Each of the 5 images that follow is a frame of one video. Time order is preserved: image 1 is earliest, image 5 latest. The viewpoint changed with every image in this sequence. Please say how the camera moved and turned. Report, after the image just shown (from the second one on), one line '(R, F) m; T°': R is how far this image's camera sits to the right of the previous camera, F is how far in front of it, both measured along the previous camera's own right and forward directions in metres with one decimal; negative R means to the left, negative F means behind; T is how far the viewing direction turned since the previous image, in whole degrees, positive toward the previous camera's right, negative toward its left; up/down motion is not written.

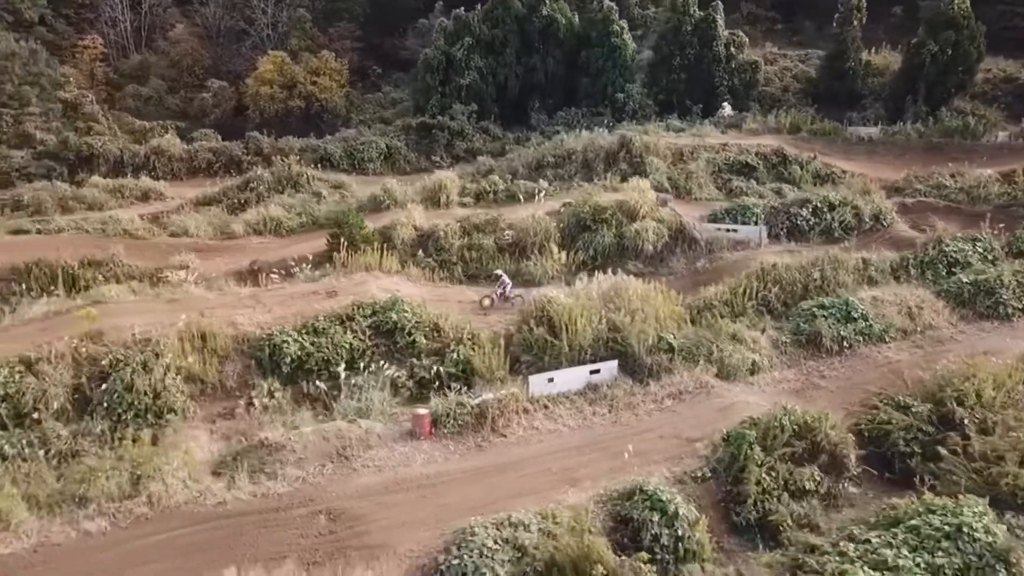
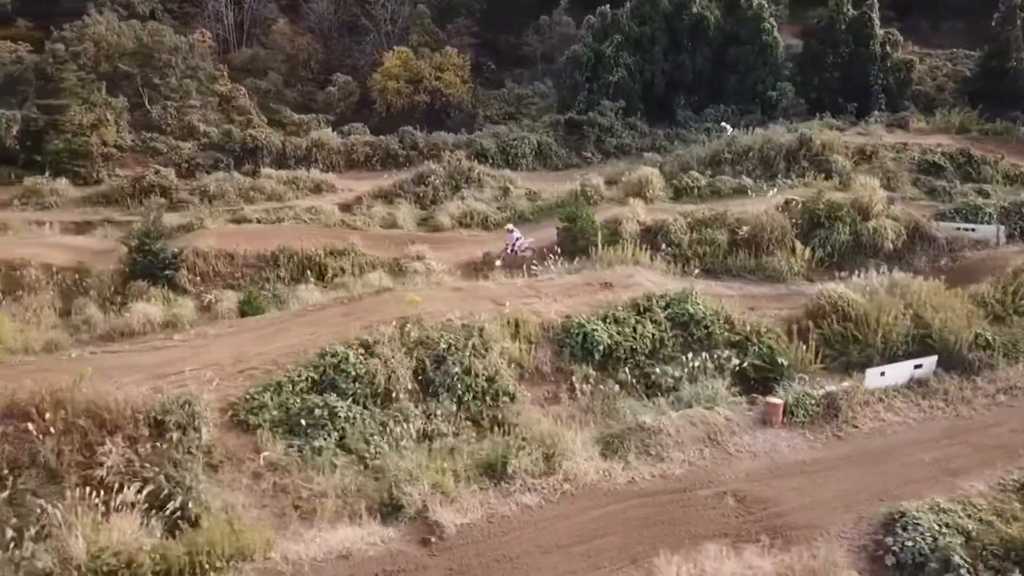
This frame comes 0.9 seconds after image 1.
(-3.7, -0.4) m; -2°
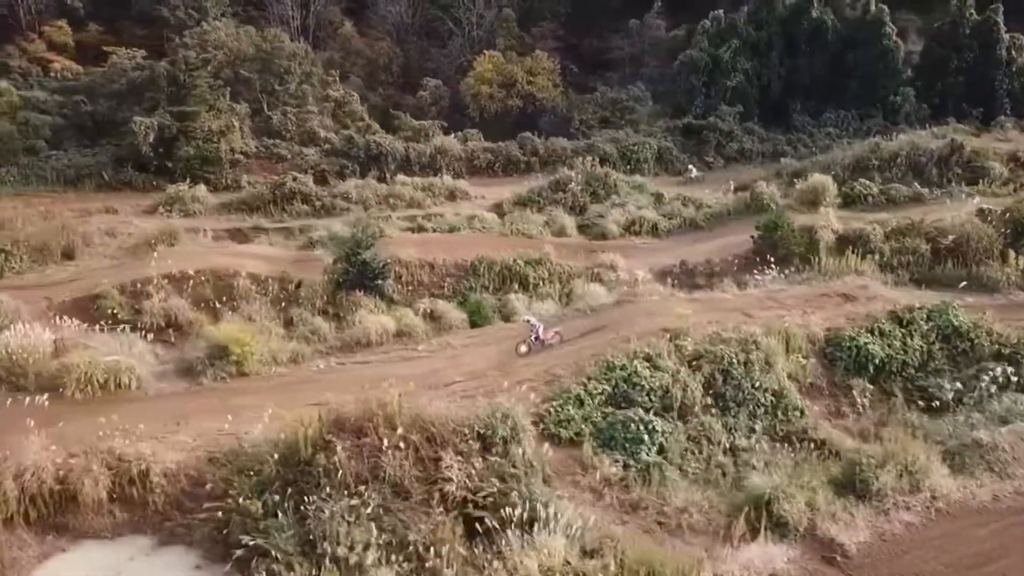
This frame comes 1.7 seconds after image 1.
(-3.6, -0.1) m; -1°
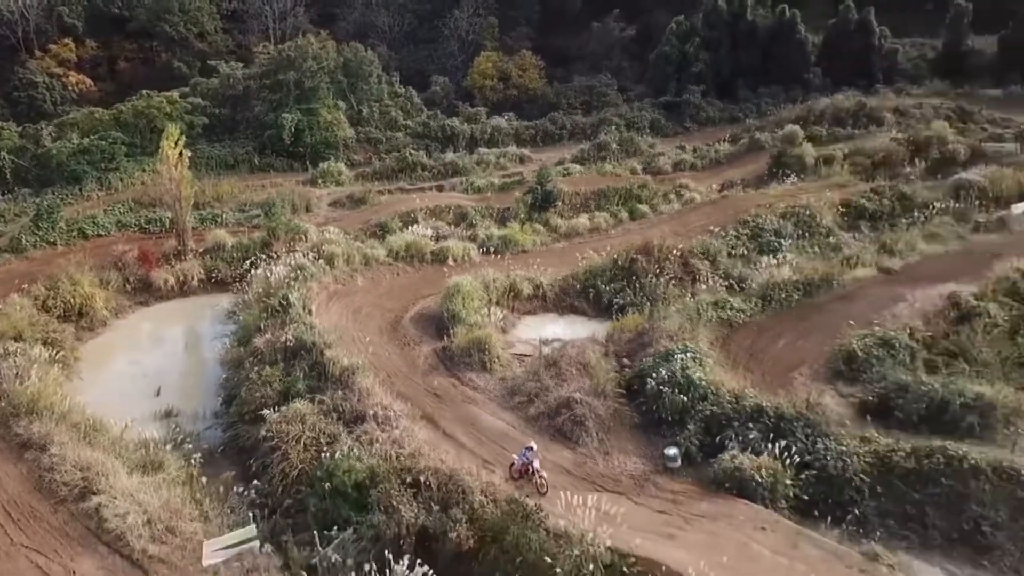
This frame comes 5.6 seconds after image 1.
(-7.4, -7.9) m; +9°
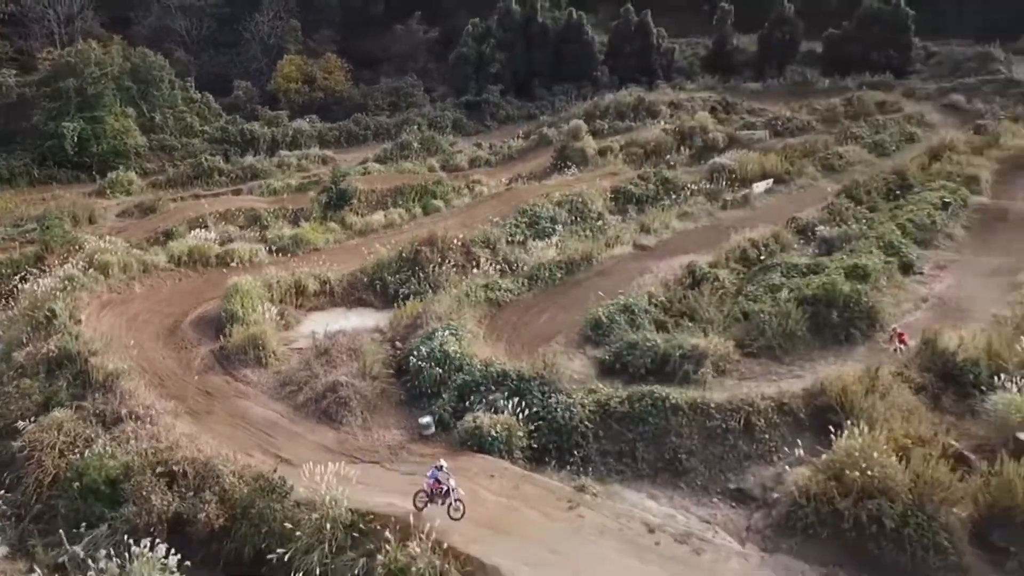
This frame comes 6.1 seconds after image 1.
(+1.2, -0.9) m; +11°
